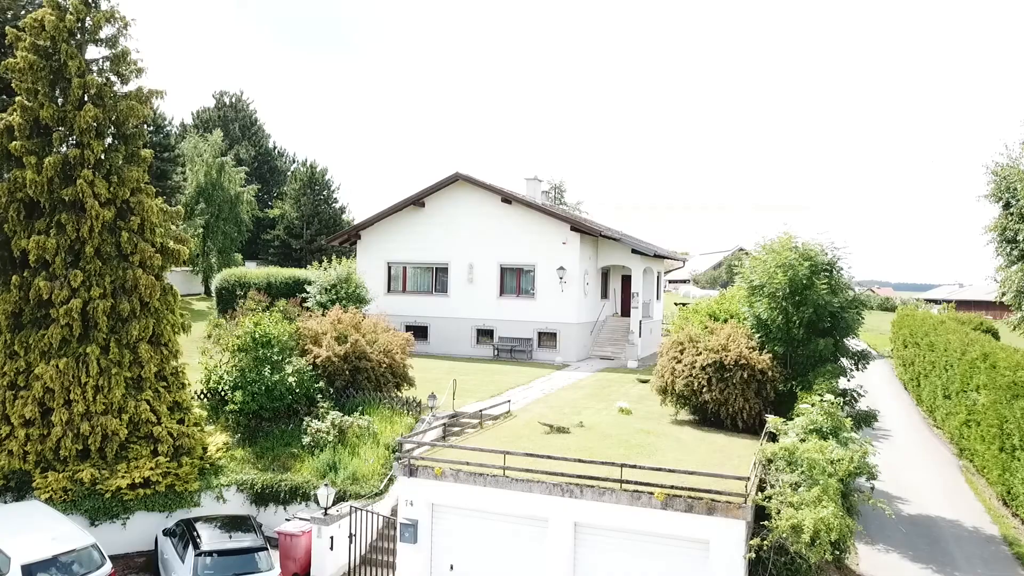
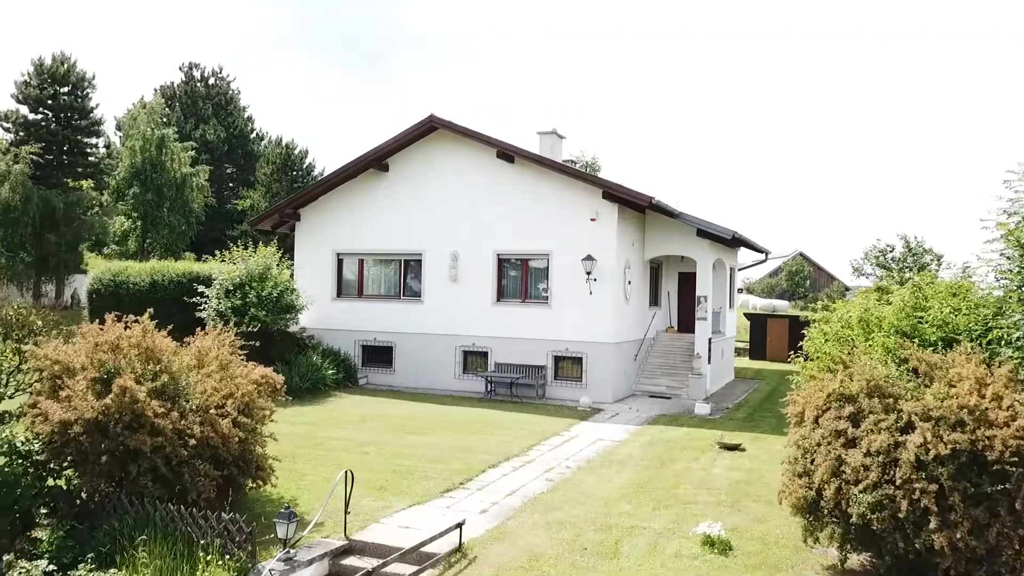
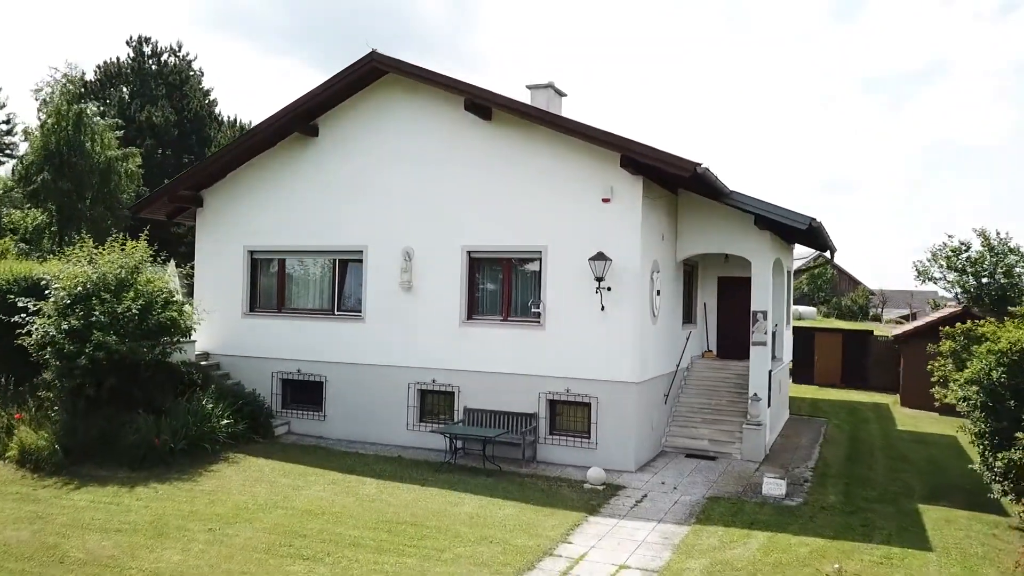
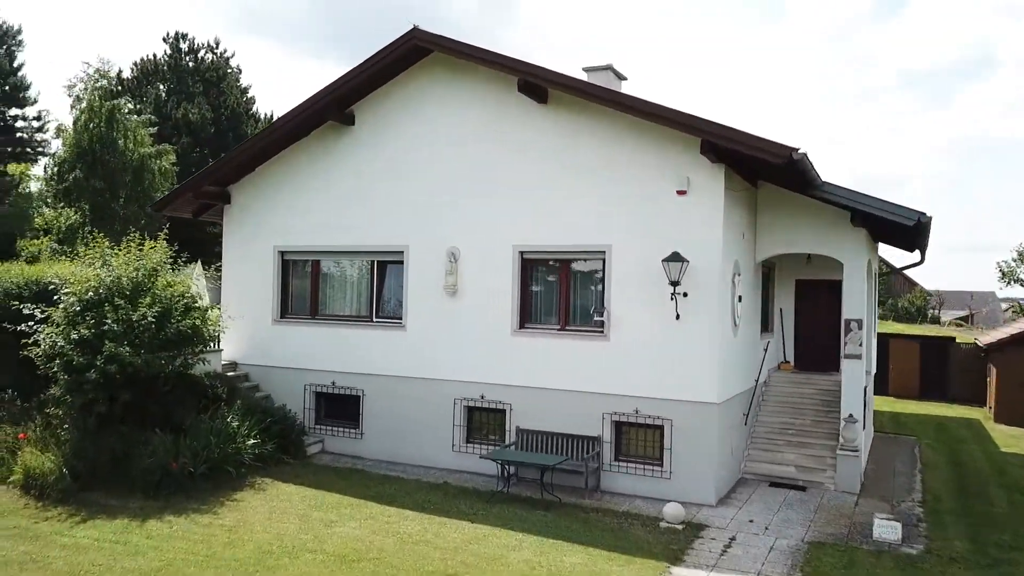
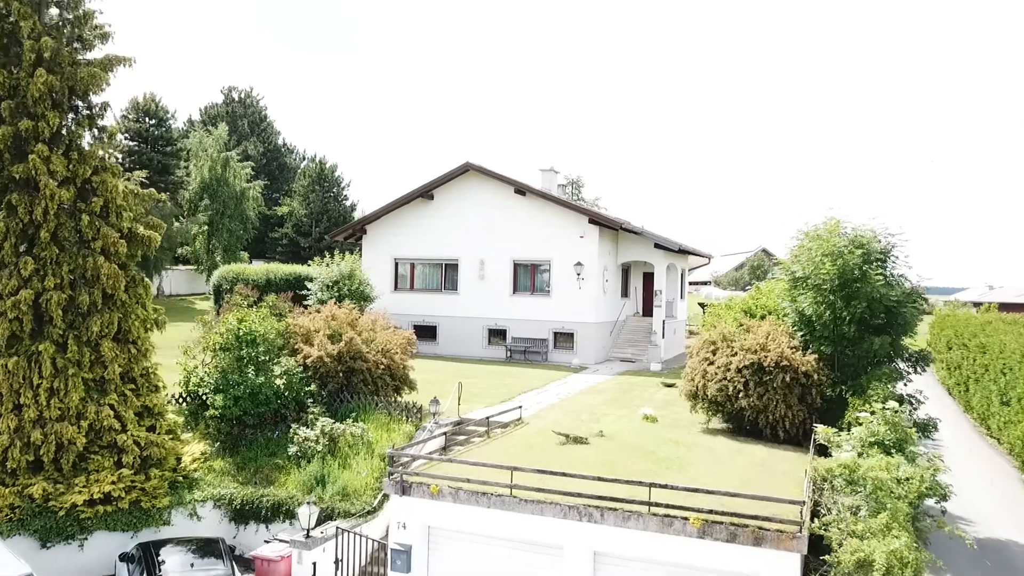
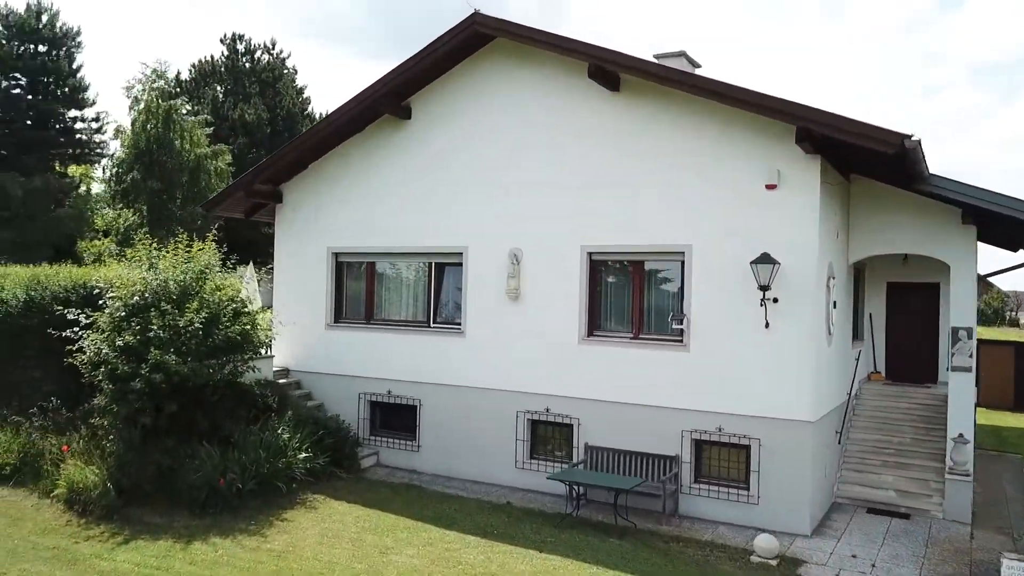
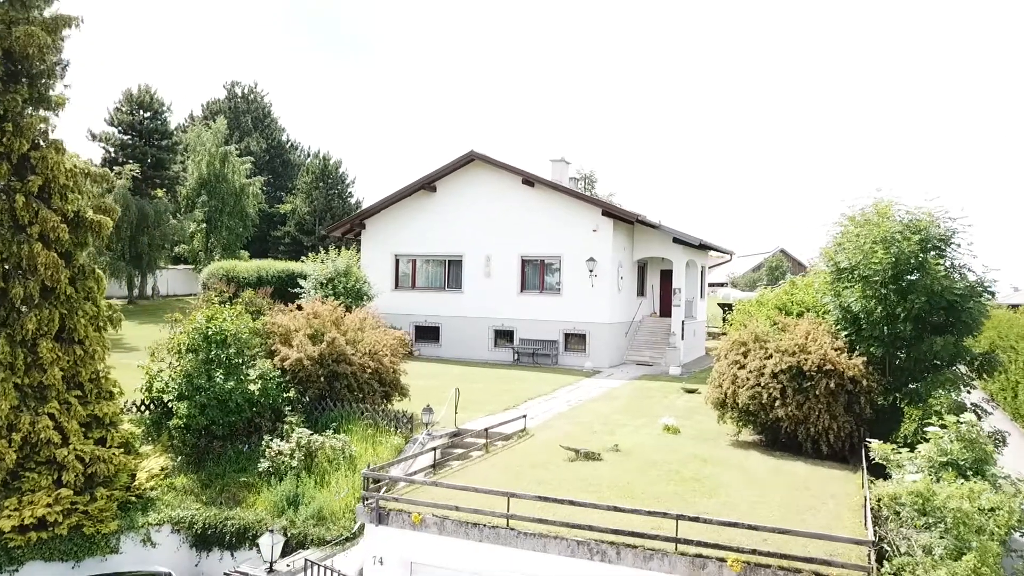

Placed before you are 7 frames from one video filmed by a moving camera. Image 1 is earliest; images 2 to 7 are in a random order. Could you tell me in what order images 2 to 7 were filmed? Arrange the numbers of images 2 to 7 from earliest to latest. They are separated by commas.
5, 7, 2, 3, 4, 6
